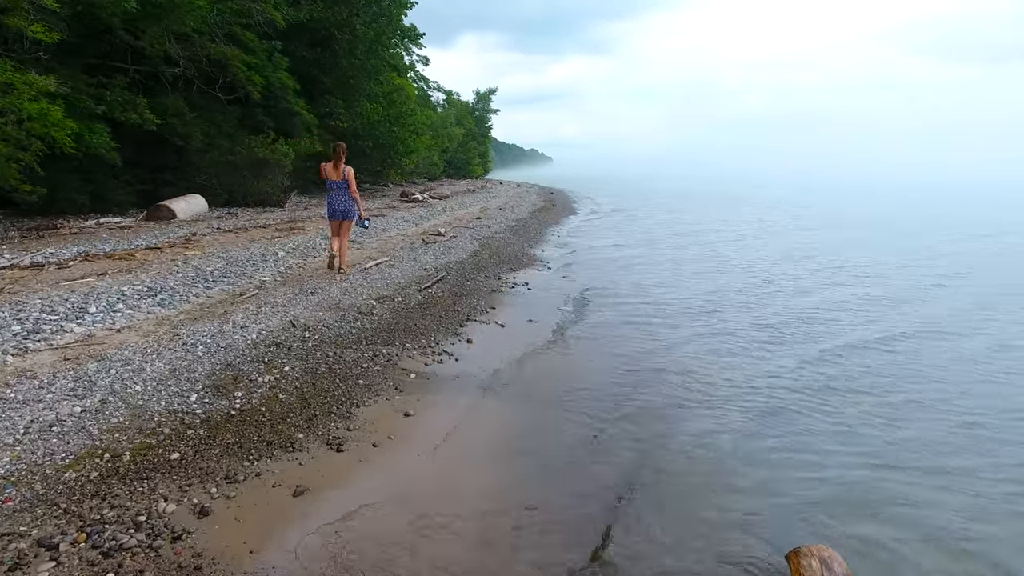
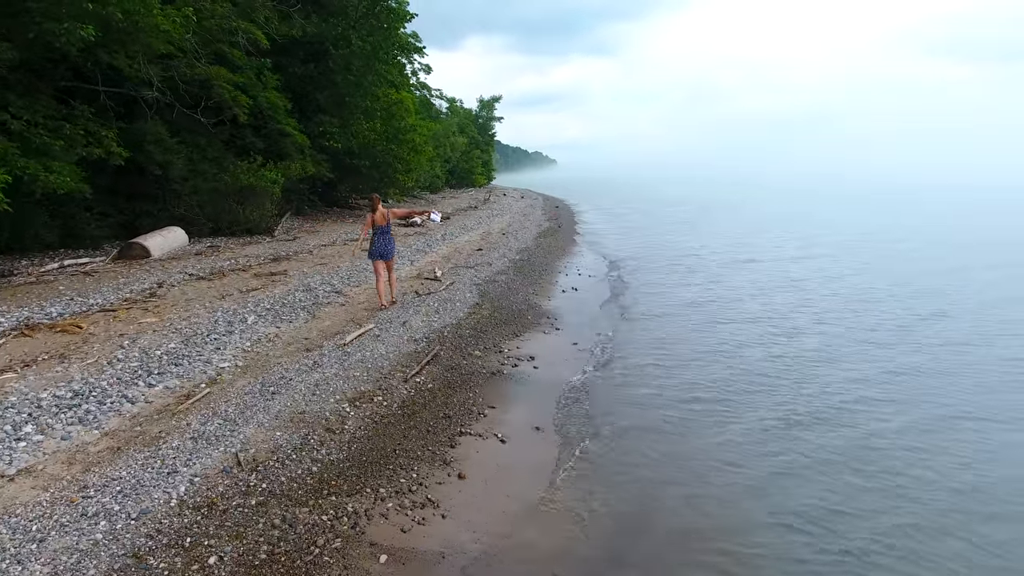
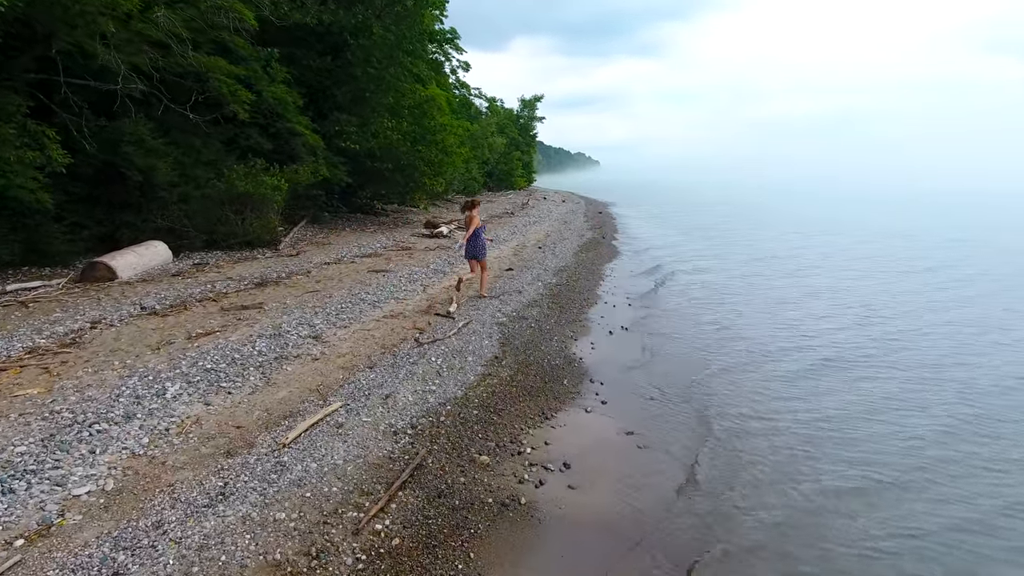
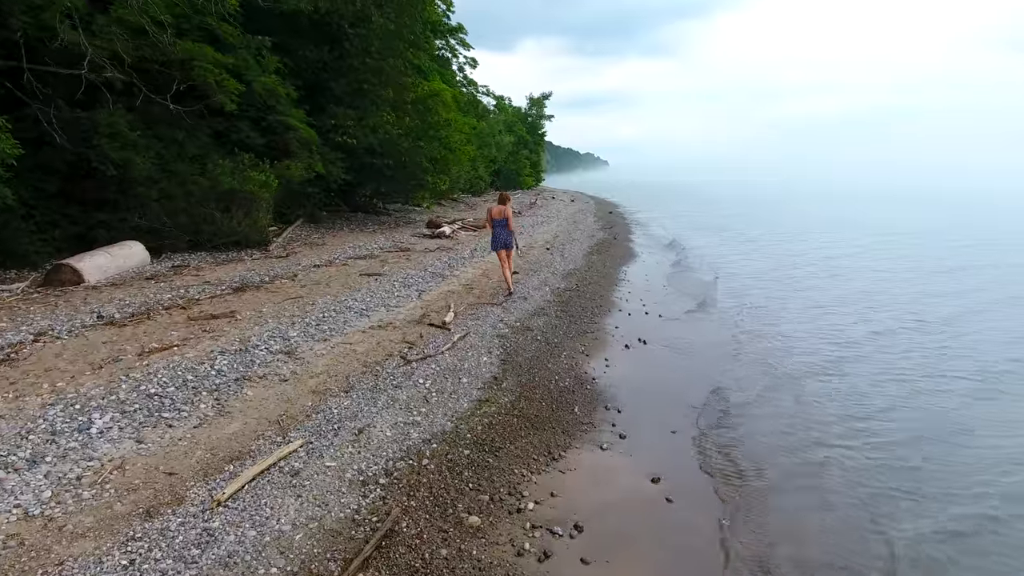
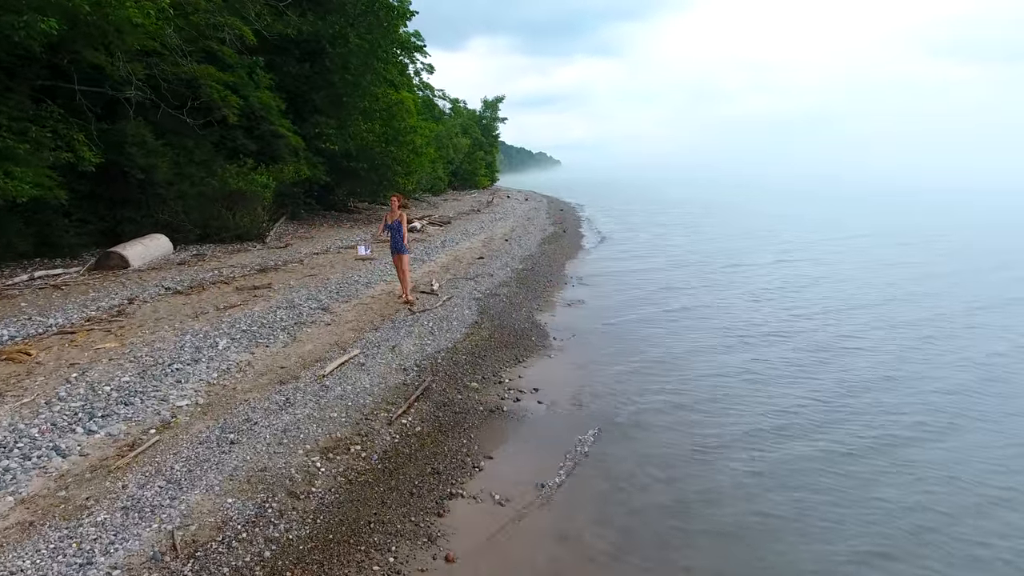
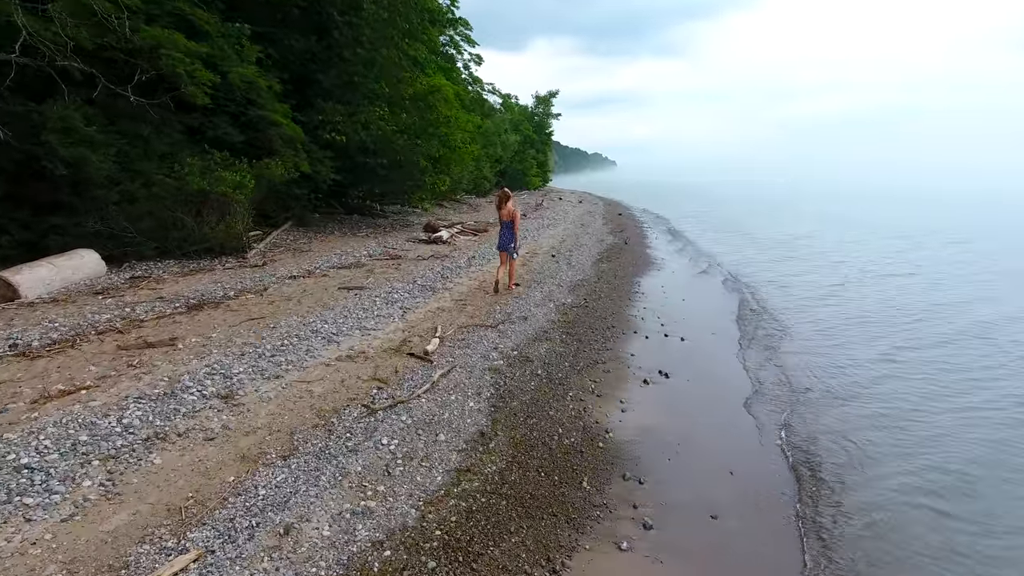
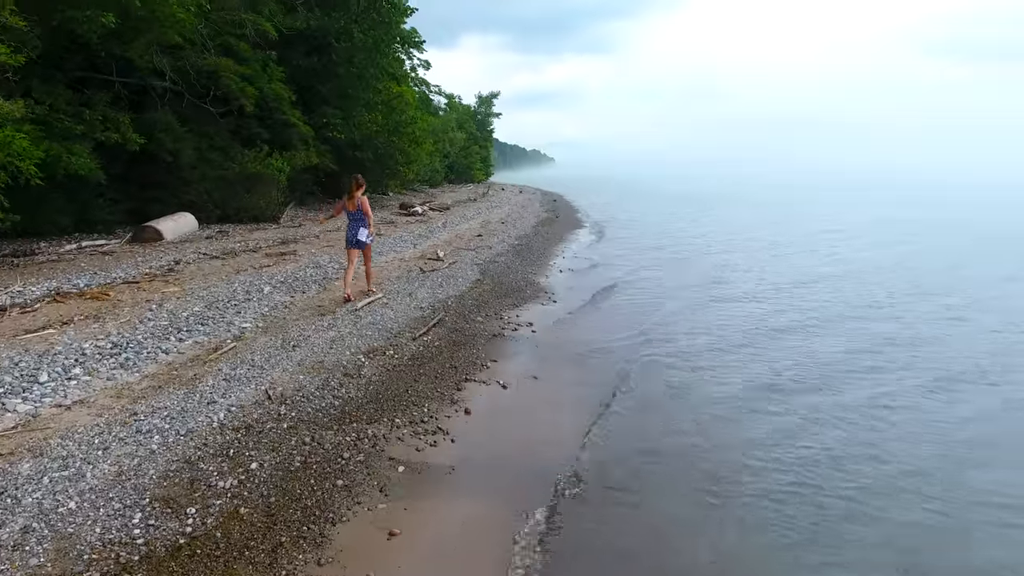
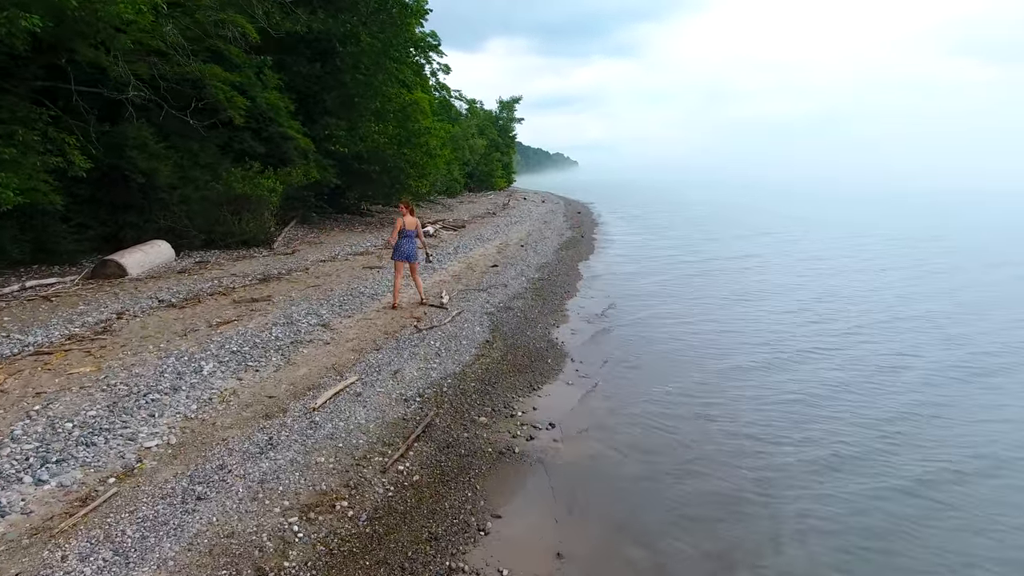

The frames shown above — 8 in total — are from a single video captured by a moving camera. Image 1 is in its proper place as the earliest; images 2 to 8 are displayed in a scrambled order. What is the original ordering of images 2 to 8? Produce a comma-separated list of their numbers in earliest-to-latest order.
7, 2, 5, 8, 3, 4, 6
